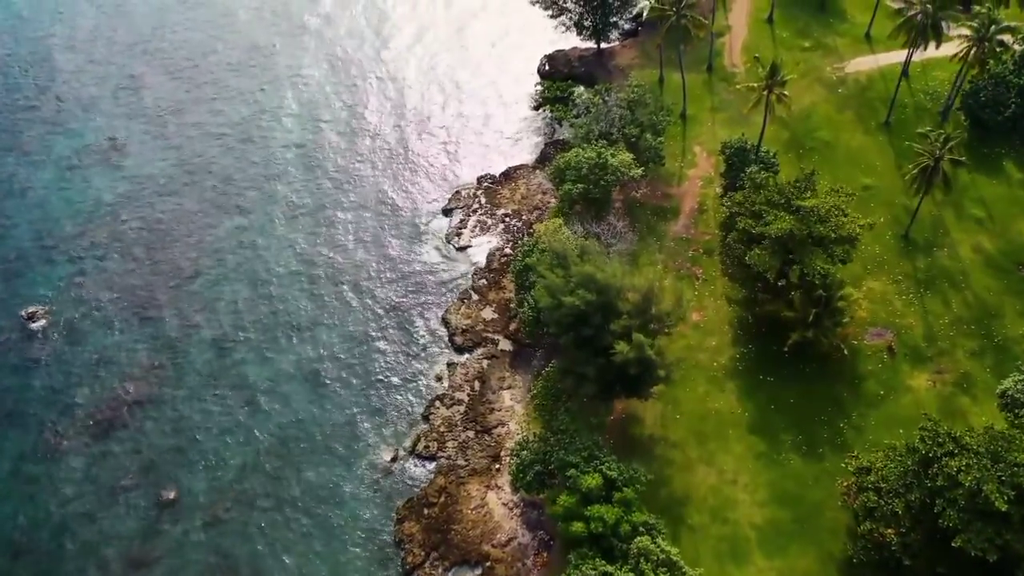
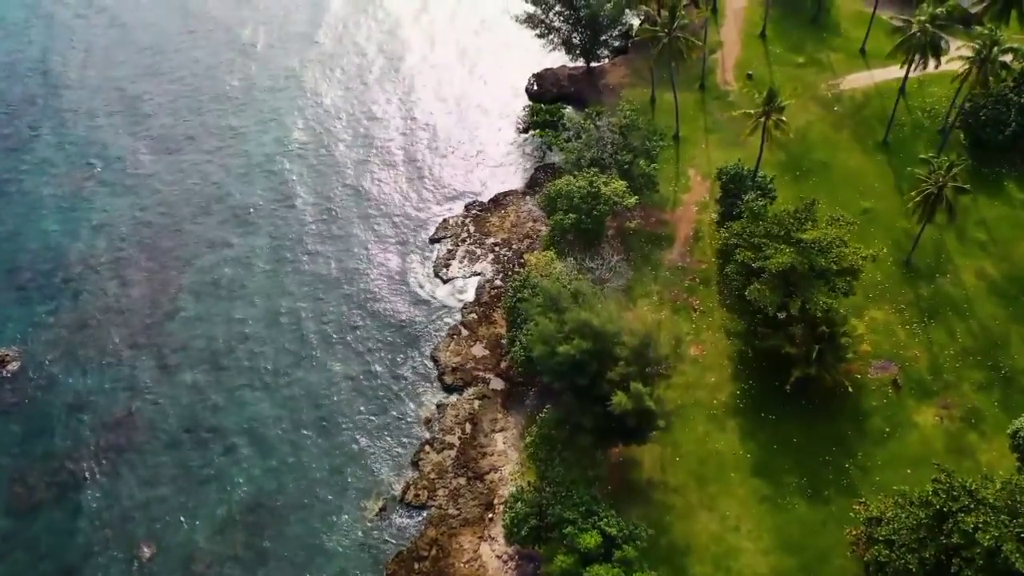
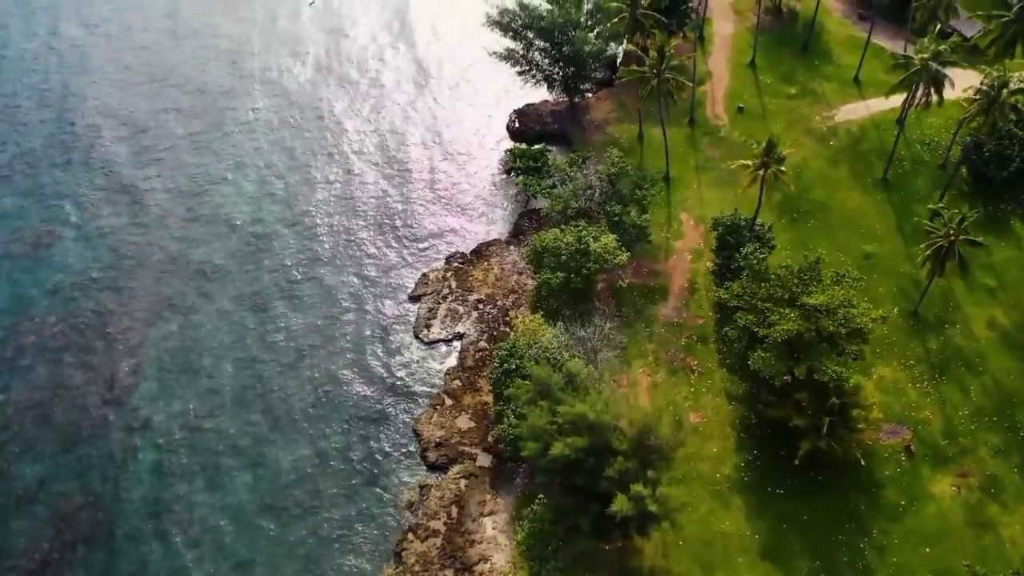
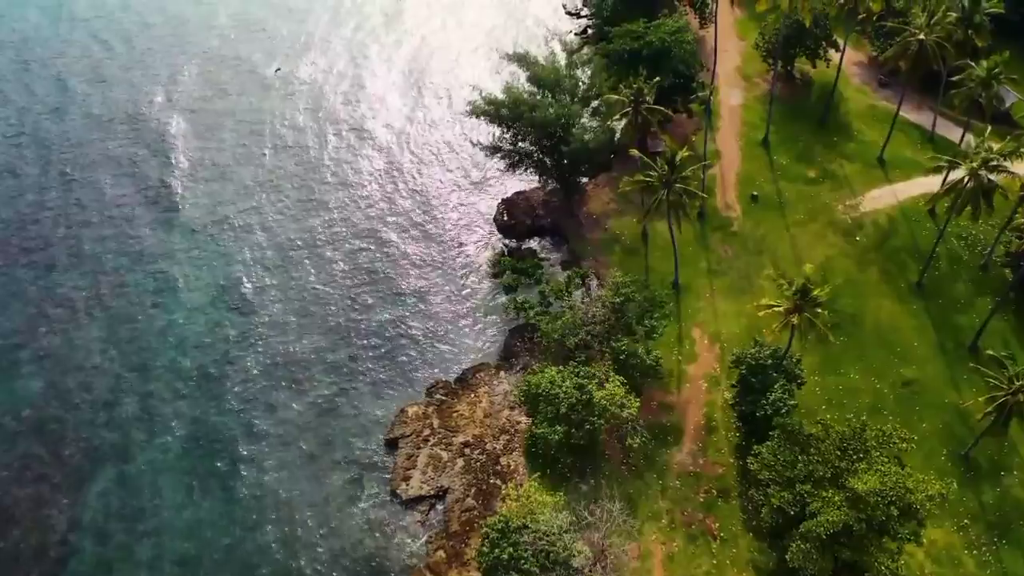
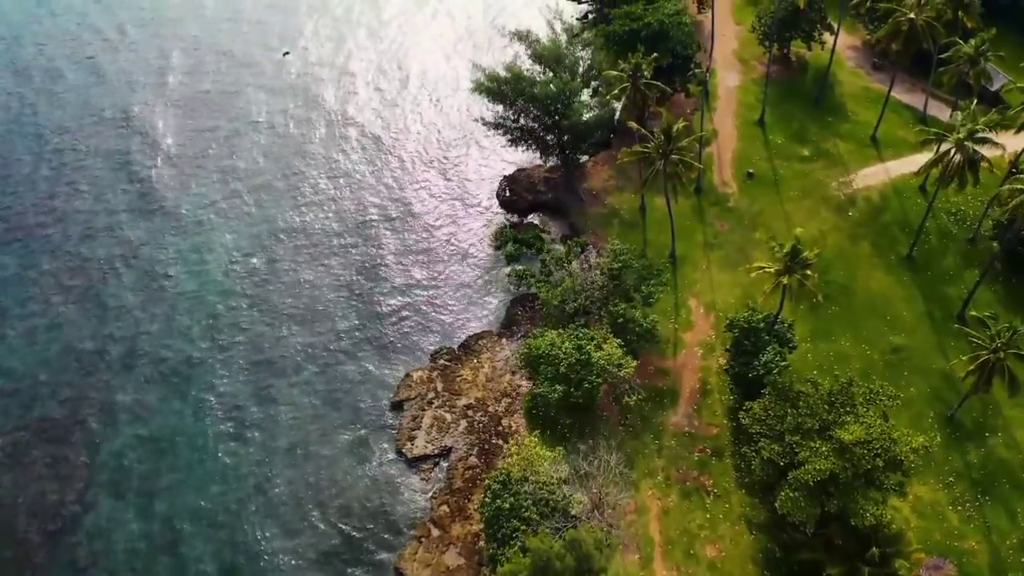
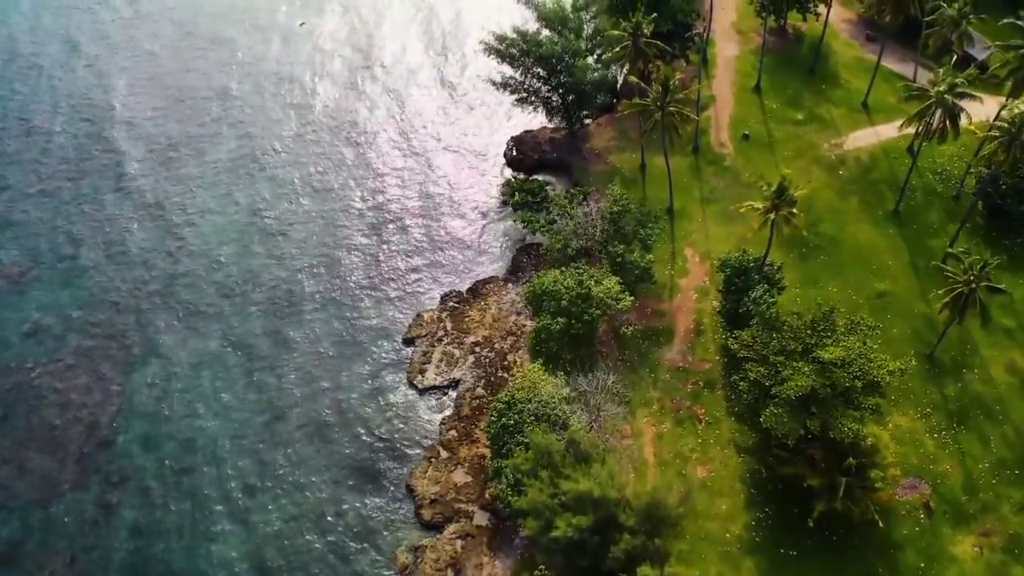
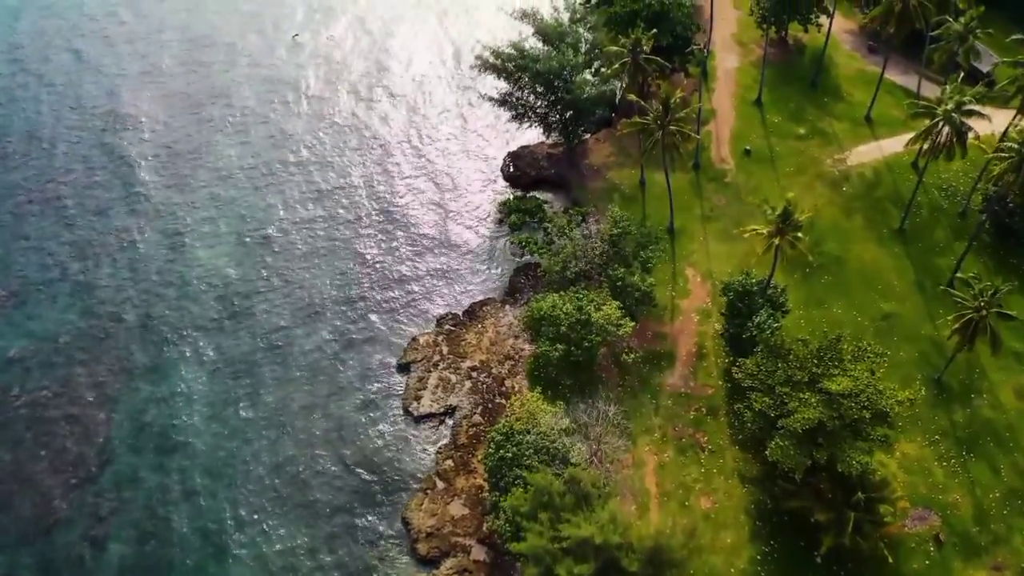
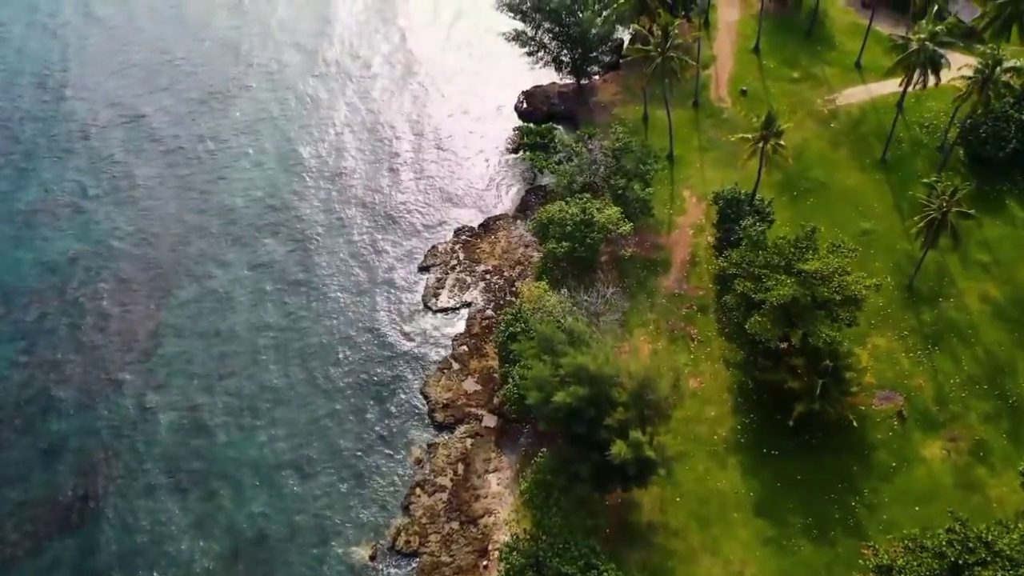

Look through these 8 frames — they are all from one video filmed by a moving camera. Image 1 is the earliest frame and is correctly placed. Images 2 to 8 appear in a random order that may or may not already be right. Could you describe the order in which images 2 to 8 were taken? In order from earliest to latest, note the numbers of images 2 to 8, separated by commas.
2, 8, 3, 6, 7, 5, 4
